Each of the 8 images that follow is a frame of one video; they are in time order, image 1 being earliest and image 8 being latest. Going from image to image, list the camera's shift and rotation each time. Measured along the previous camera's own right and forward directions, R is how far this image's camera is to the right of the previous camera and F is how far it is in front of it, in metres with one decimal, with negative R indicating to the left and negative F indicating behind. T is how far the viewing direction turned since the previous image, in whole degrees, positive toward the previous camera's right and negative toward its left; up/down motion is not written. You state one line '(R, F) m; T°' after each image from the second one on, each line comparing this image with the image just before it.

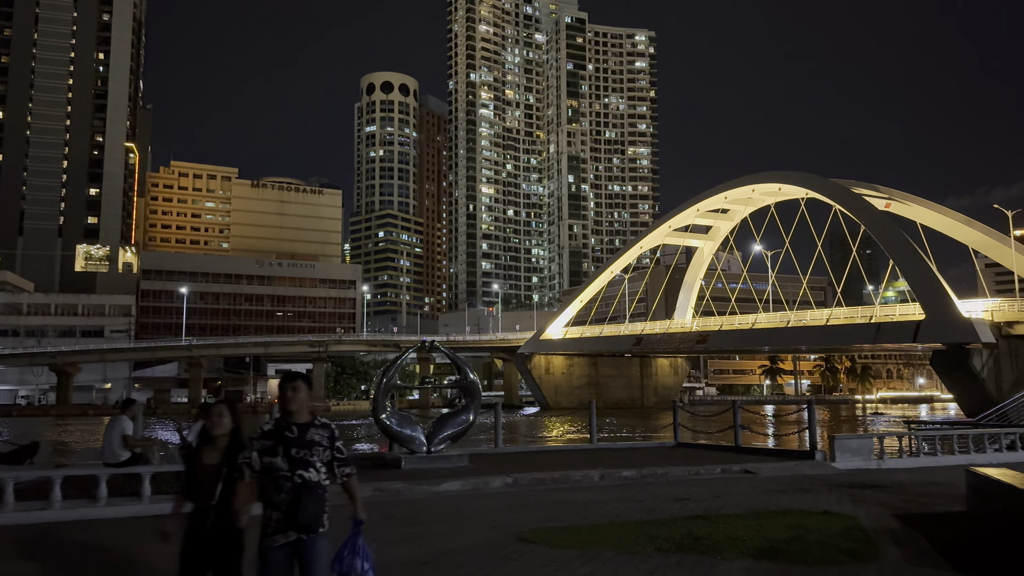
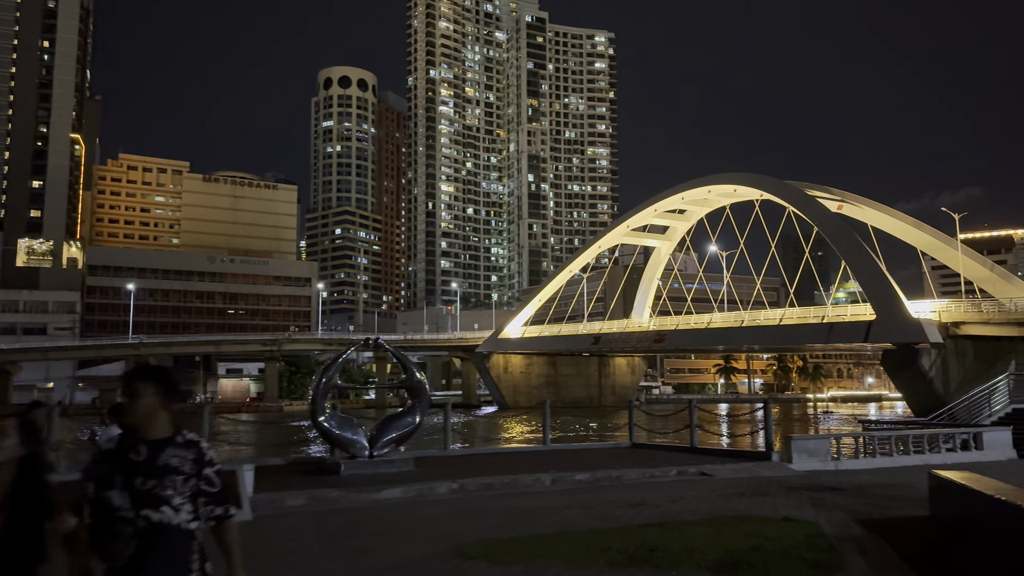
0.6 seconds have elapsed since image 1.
(+0.2, +0.6) m; +3°
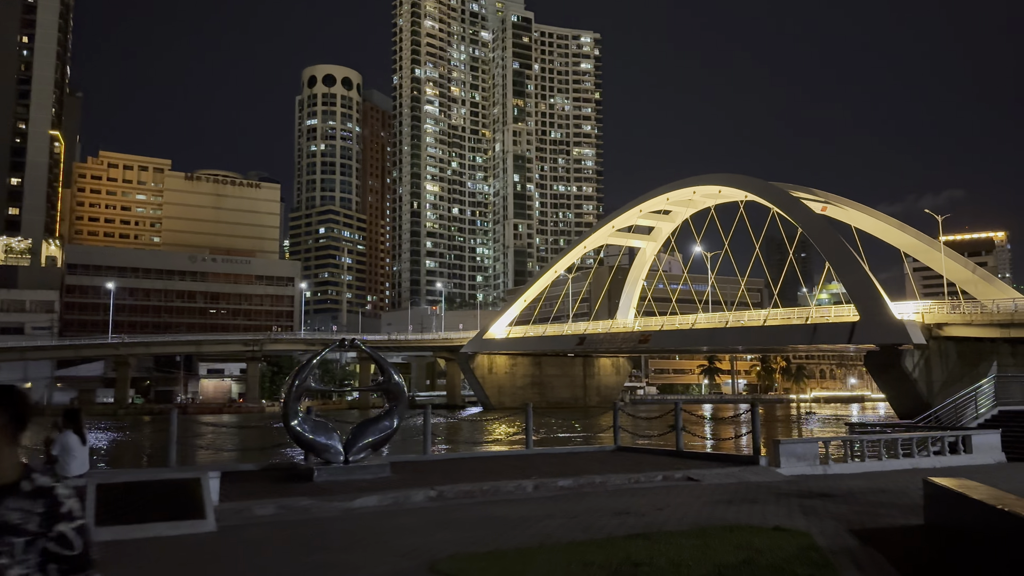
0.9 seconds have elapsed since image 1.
(+0.1, +0.4) m; +1°
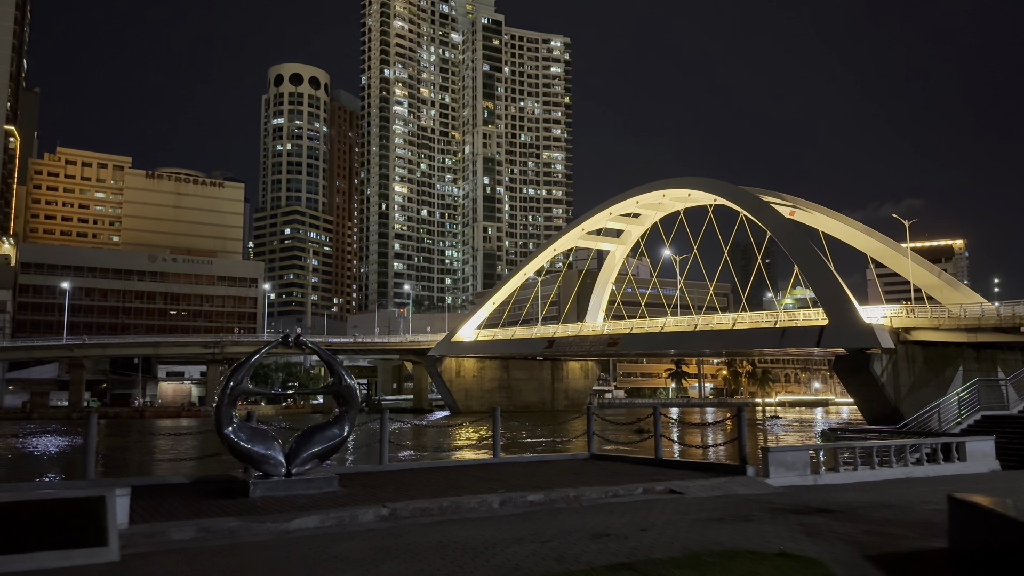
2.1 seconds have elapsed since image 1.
(0.0, +1.2) m; +2°
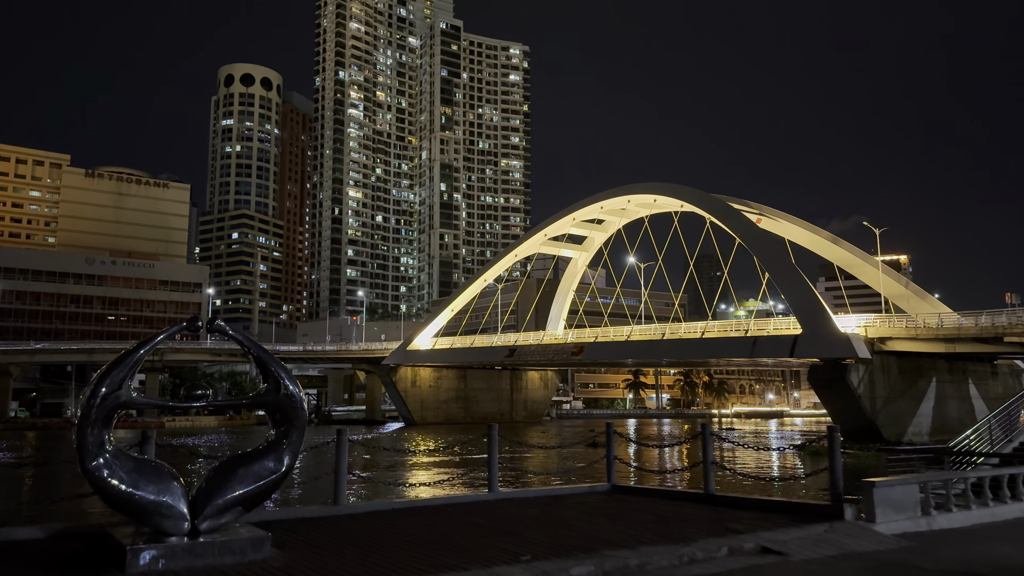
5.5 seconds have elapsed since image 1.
(-0.7, +3.4) m; +3°
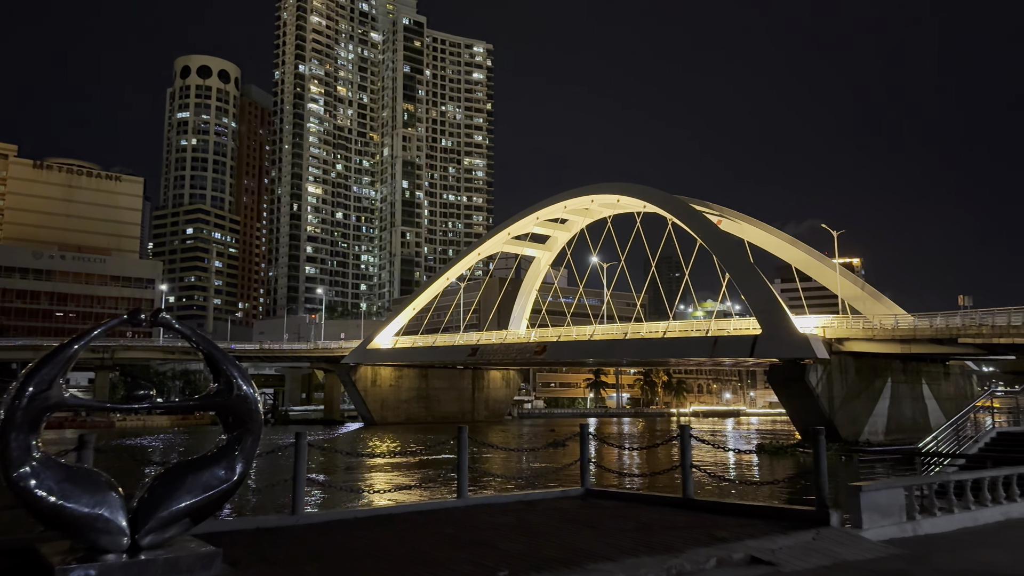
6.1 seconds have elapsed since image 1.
(-0.1, +0.5) m; +3°
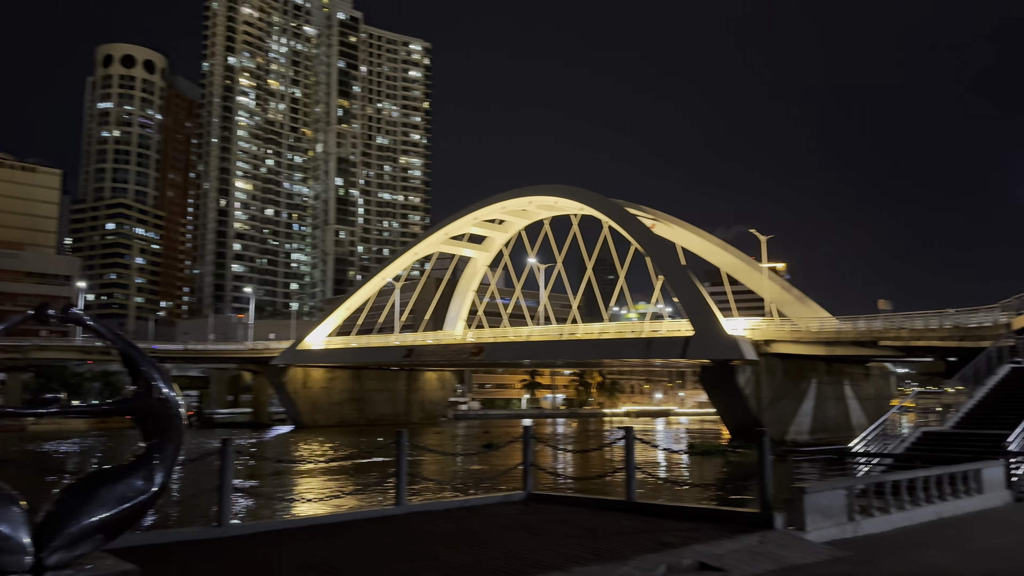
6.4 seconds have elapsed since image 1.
(-0.1, +0.3) m; +5°
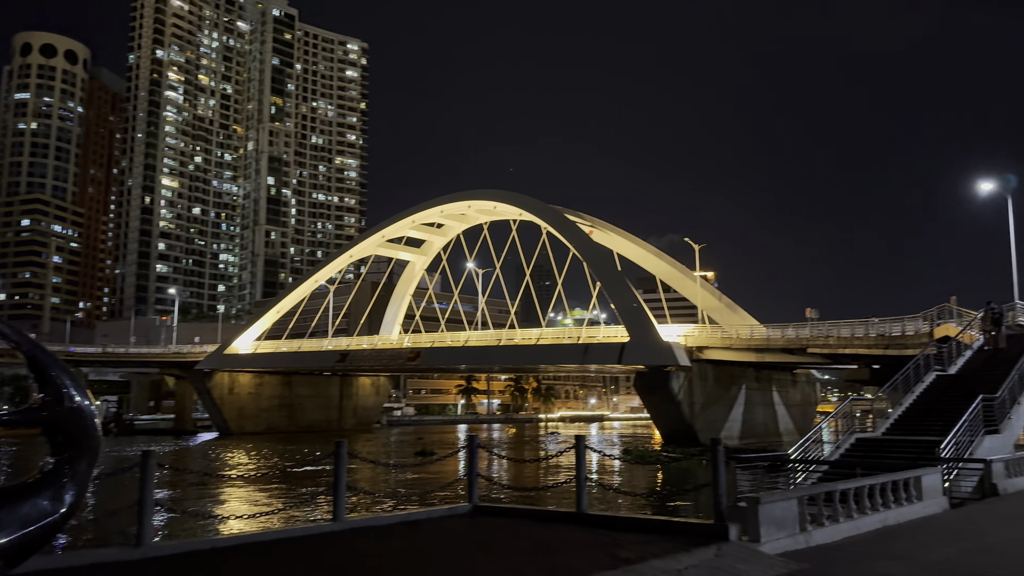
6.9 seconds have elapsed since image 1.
(-0.2, +0.4) m; +5°
